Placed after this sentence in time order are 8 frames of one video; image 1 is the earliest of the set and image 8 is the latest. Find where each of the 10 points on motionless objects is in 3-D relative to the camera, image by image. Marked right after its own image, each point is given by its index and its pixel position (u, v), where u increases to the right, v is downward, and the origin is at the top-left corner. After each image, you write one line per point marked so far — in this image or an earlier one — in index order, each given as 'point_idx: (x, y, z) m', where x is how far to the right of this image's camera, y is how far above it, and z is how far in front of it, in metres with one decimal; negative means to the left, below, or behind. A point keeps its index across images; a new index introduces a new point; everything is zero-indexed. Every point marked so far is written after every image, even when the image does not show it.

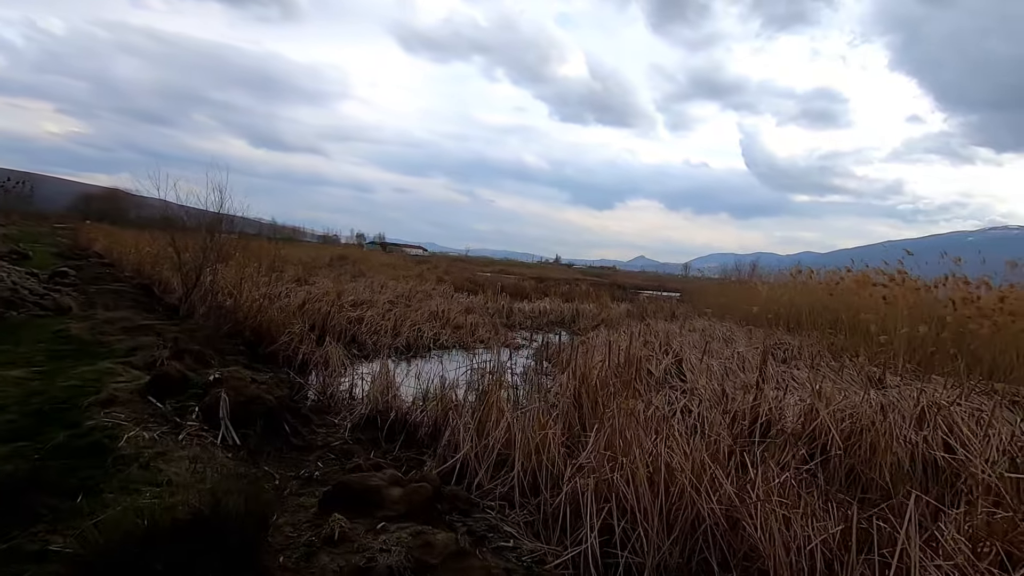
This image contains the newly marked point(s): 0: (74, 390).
0: (-2.9, -0.7, +3.6) m
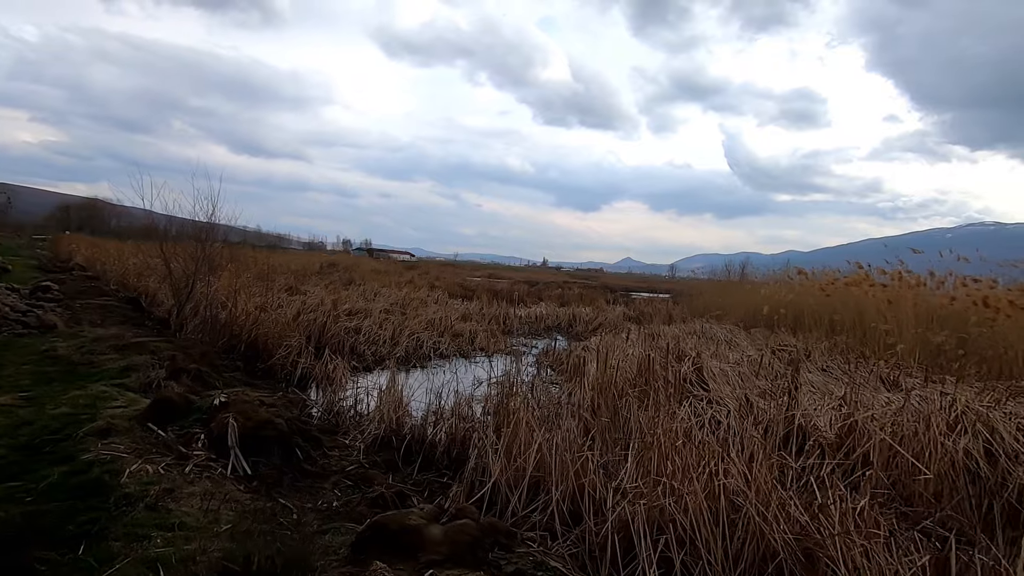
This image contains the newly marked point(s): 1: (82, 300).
0: (-2.7, -0.8, +3.4) m
1: (-6.6, -0.2, +8.4) m
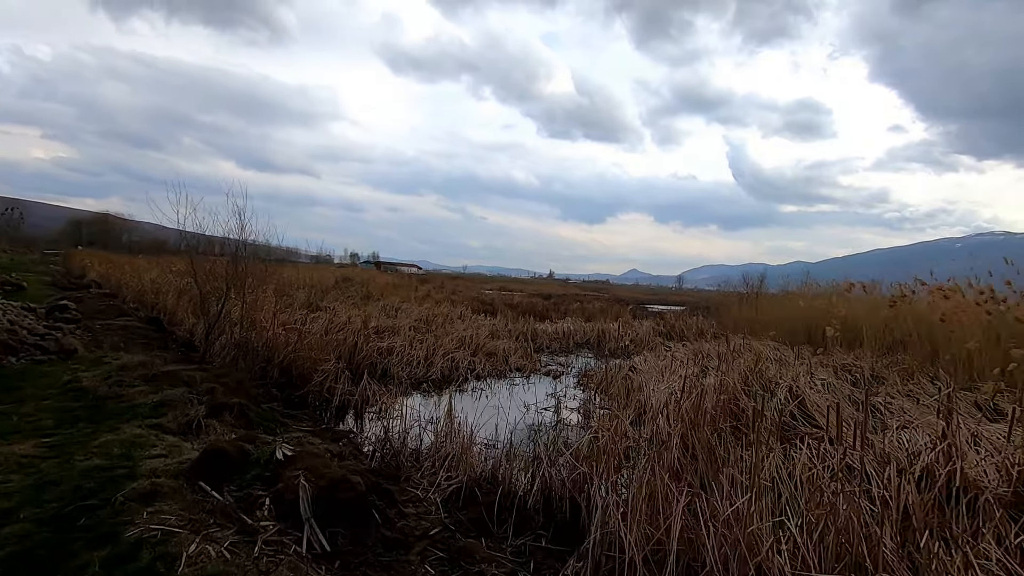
0: (-2.1, -1.0, +2.8) m
1: (-5.9, -0.5, +7.9) m
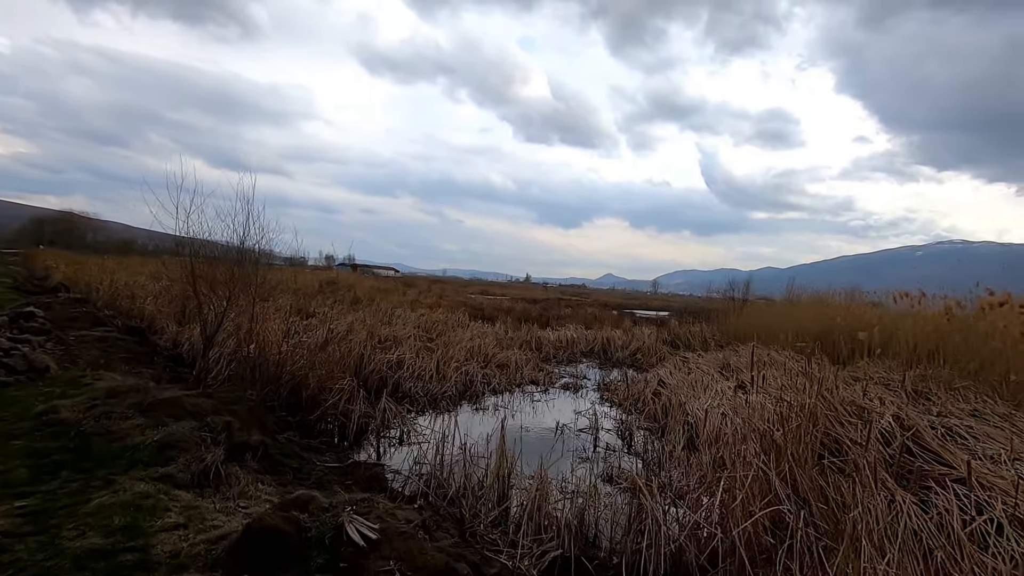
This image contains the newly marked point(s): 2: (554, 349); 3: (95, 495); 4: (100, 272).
0: (-1.5, -1.0, +2.0) m
1: (-5.5, -0.5, +6.9) m
2: (+1.1, -1.5, +13.9) m
3: (-2.0, -1.0, +2.6) m
4: (-10.4, +0.4, +13.8) m
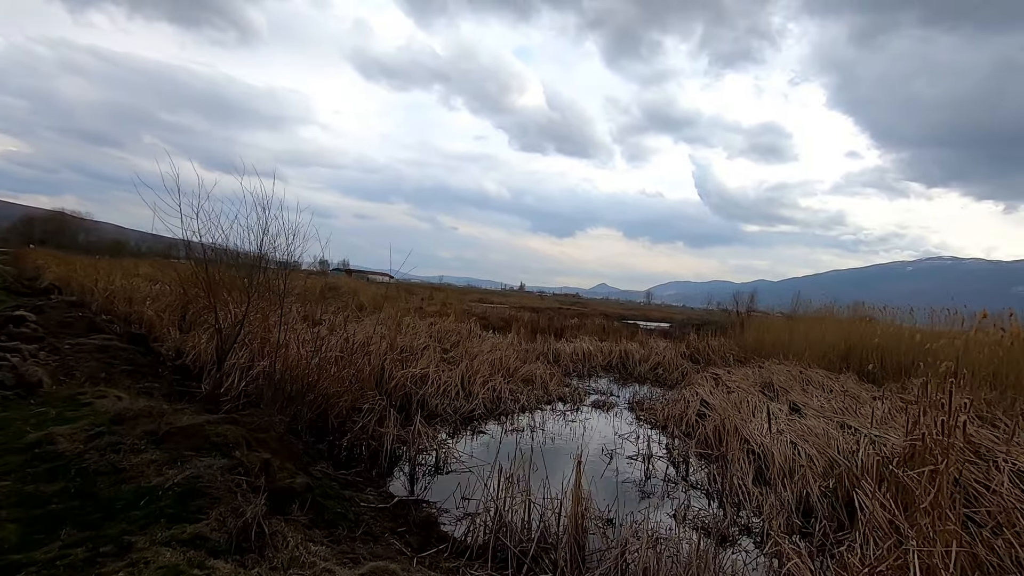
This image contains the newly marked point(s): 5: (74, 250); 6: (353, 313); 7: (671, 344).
0: (-1.0, -1.0, +1.4) m
1: (-5.0, -0.6, +6.3) m
2: (+1.5, -1.8, +13.3) m
3: (-1.5, -1.0, +2.0) m
4: (-10.0, +0.4, +13.1) m
5: (-15.6, +1.4, +19.6) m
6: (-4.2, -0.7, +14.4) m
7: (+4.9, -1.7, +17.0) m
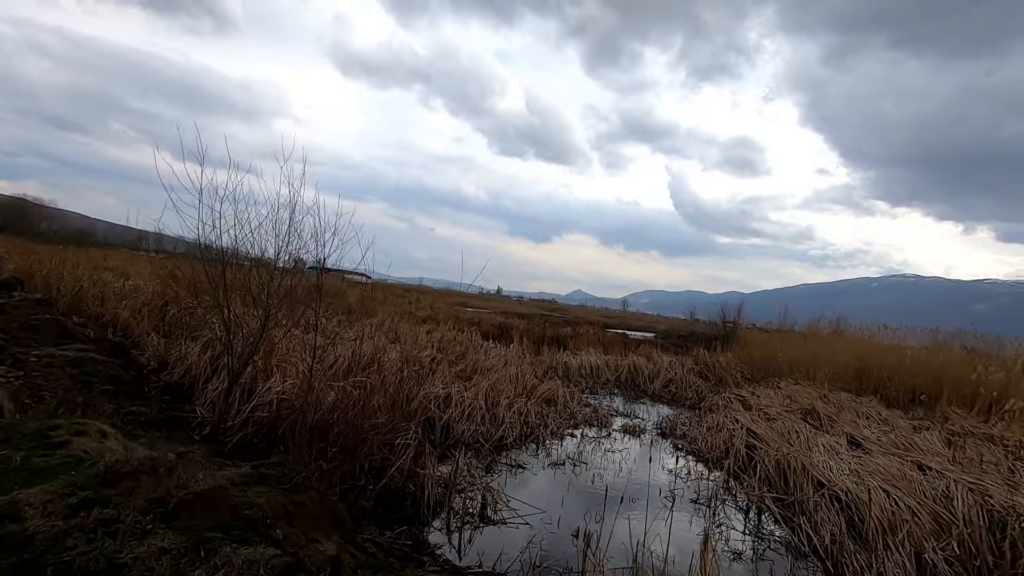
0: (-0.3, -1.1, +0.6) m
1: (-4.5, -0.6, +5.3) m
2: (+1.6, -2.0, +12.5) m
3: (-0.8, -1.1, +1.1) m
4: (-9.8, +0.5, +11.9) m
5: (-15.7, +1.7, +18.1) m
6: (-4.0, -0.7, +13.5) m
7: (+4.9, -2.1, +16.4) m
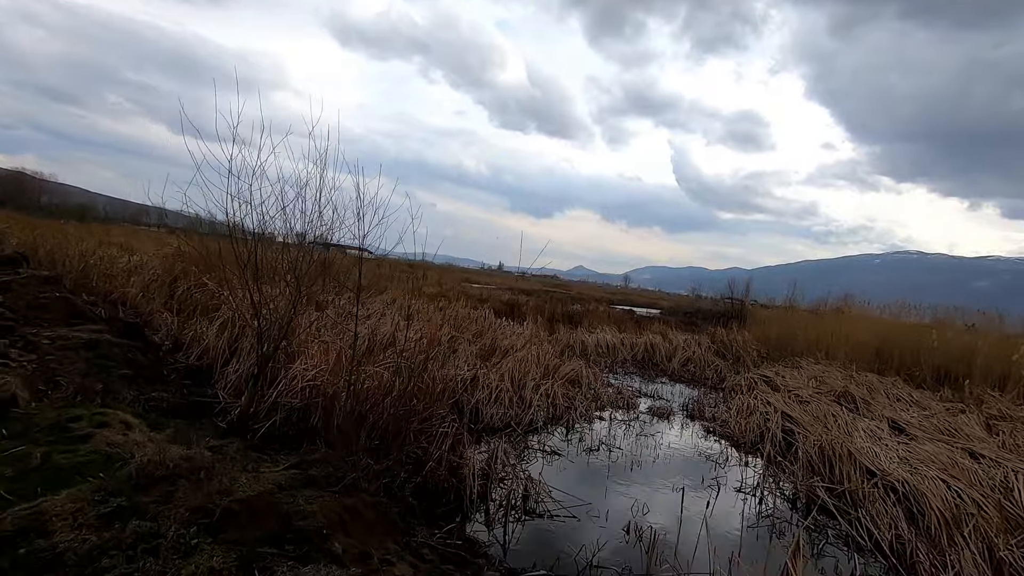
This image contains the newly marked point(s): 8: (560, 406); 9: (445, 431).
0: (0.0, -1.2, +0.3) m
1: (-4.2, -0.4, +5.0) m
2: (+2.0, -1.5, +12.3) m
3: (-0.5, -1.1, +0.9) m
4: (-9.4, +1.0, +11.6) m
5: (-15.3, +2.5, +17.8) m
6: (-3.7, -0.2, +13.2) m
7: (+5.3, -1.4, +16.2) m
8: (+0.6, -1.5, +7.0) m
9: (-0.6, -1.1, +4.5) m
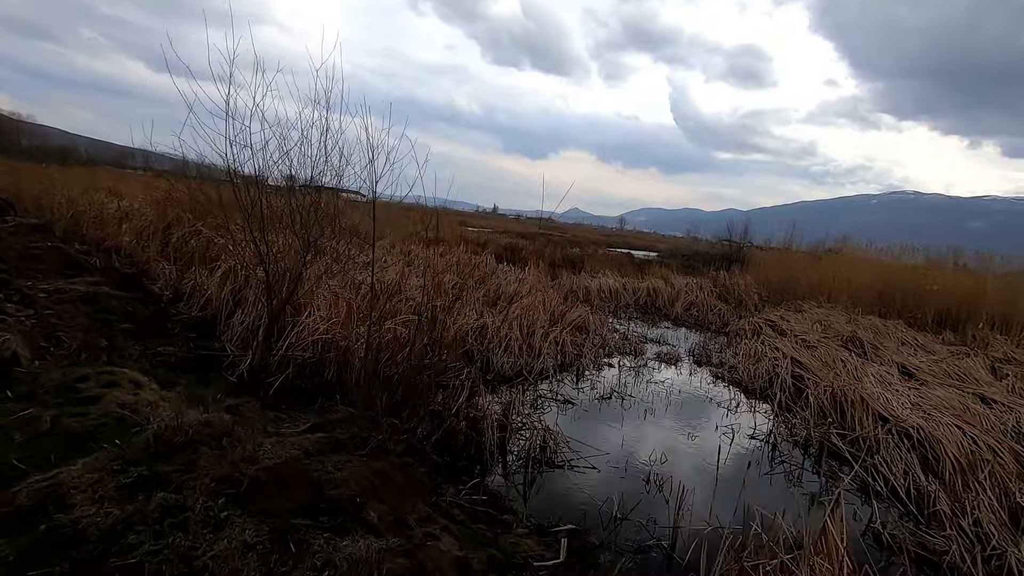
0: (+0.2, -1.2, +0.2) m
1: (-4.1, +0.1, +4.8) m
2: (+2.0, -0.3, +12.2) m
3: (-0.3, -1.1, +0.8) m
4: (-9.3, +2.1, +11.2) m
5: (-15.3, +4.1, +17.1) m
6: (-3.6, +1.1, +12.9) m
7: (+5.3, +0.2, +16.1) m
8: (+0.7, -0.8, +7.0) m
9: (-0.4, -0.7, +4.4) m
